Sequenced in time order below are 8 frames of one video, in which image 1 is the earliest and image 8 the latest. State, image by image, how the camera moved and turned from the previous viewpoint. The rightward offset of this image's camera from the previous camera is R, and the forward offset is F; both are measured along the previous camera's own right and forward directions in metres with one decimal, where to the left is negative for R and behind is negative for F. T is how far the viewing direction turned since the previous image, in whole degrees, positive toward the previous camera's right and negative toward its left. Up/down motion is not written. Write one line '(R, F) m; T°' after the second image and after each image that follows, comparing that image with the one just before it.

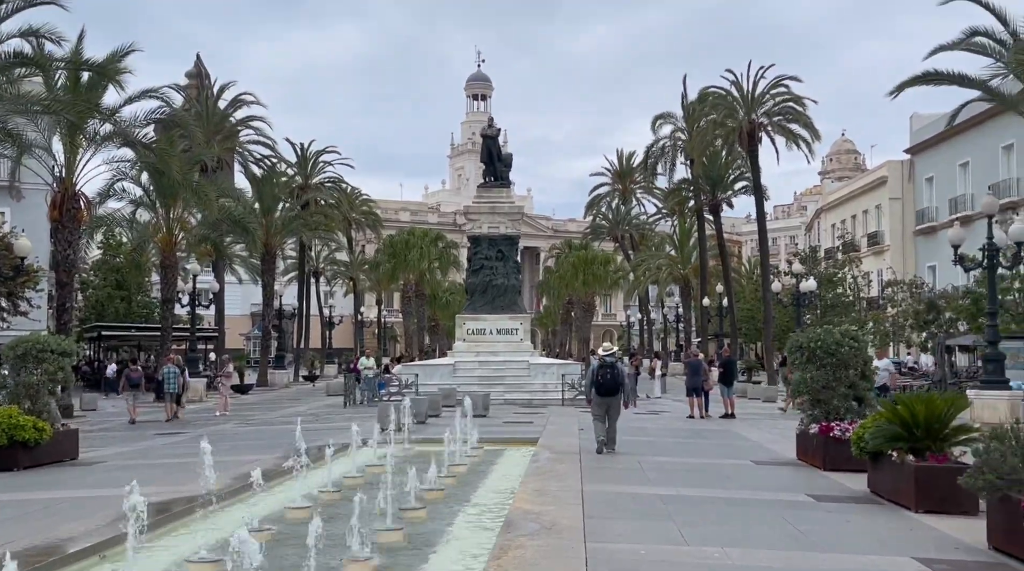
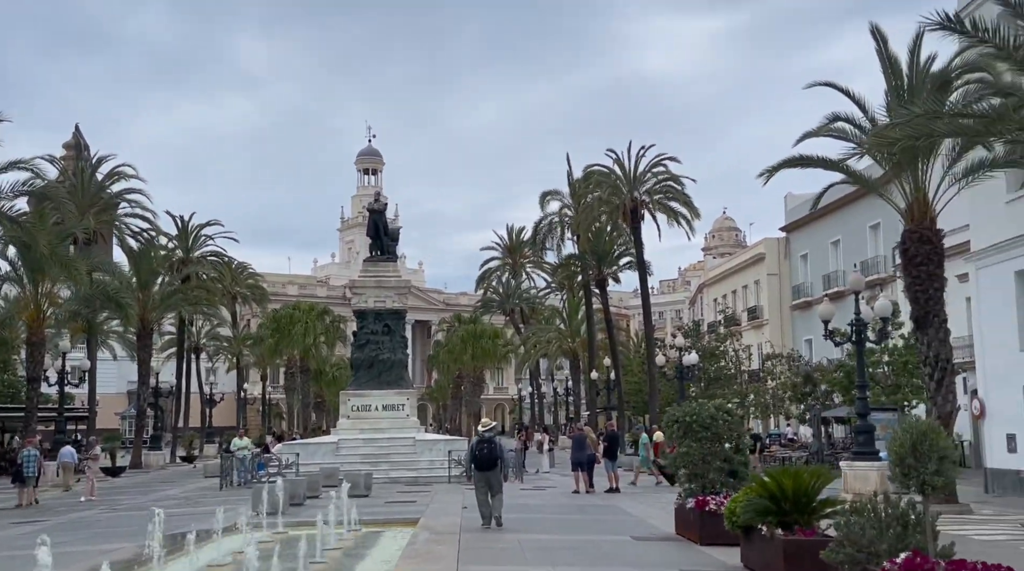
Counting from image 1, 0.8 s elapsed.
(+0.2, +0.1) m; +6°
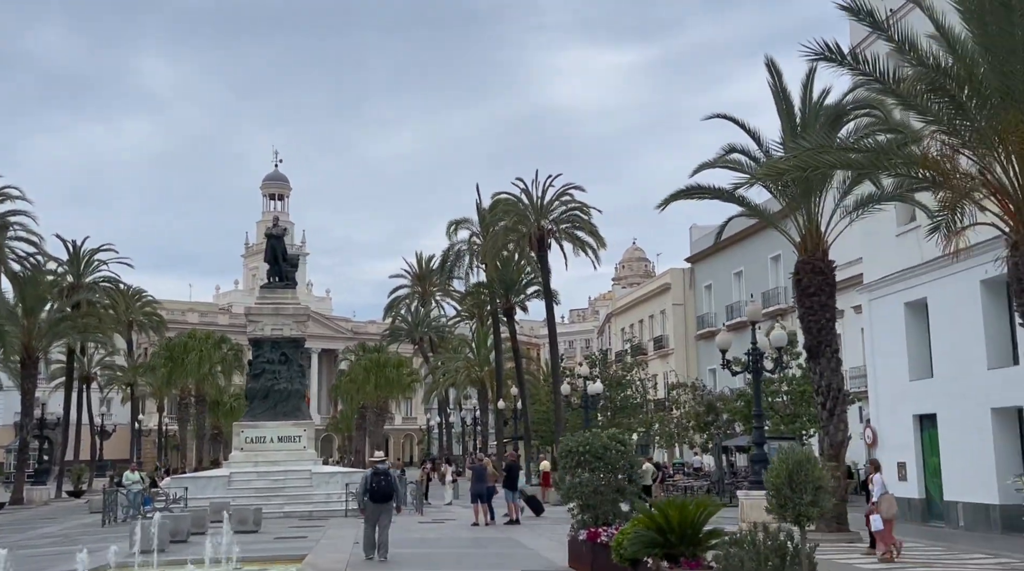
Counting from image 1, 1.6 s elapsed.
(+0.4, +0.3) m; +5°
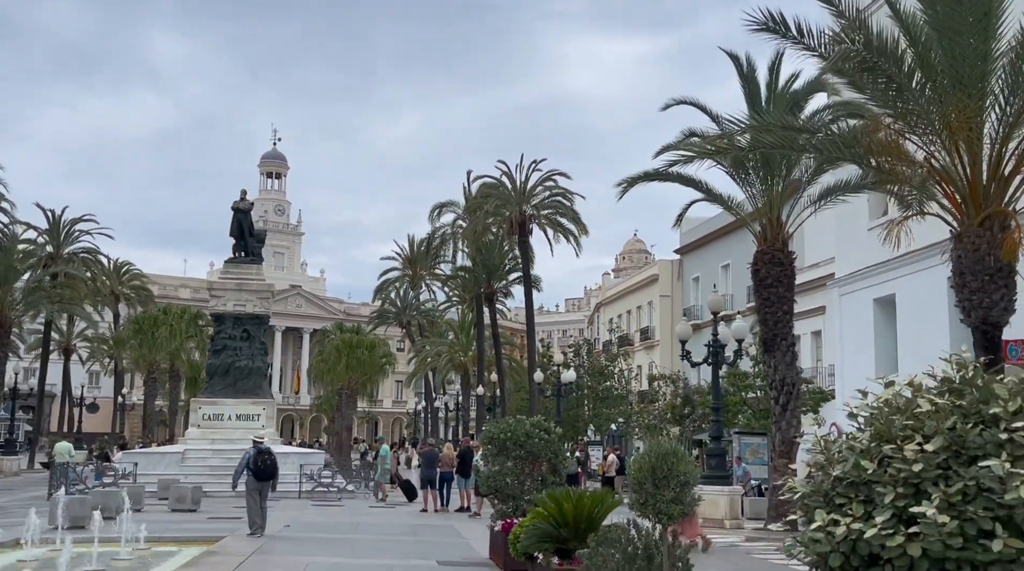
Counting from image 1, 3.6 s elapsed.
(+1.2, +0.6) m; 0°
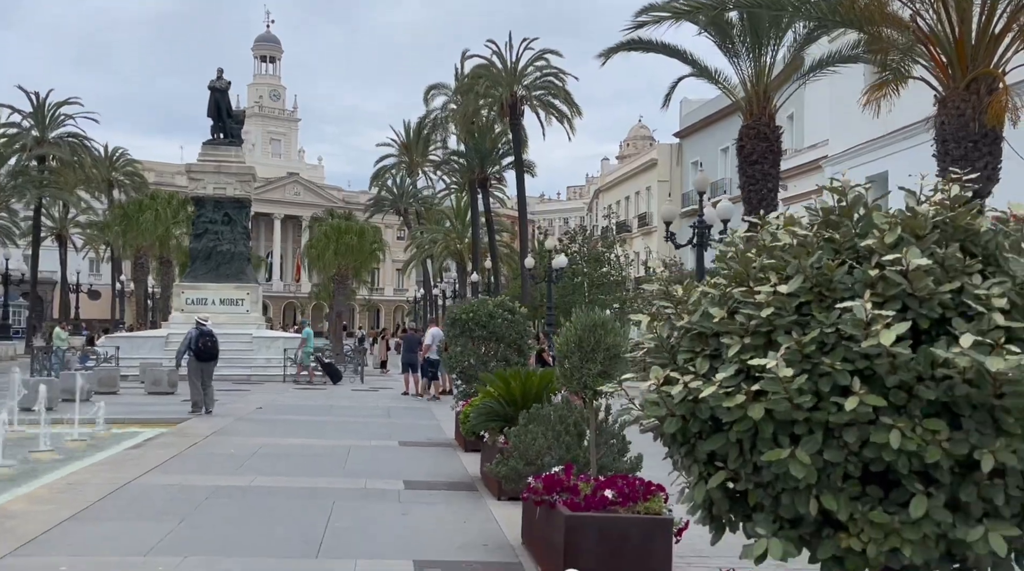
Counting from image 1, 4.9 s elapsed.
(+0.6, +0.6) m; 0°
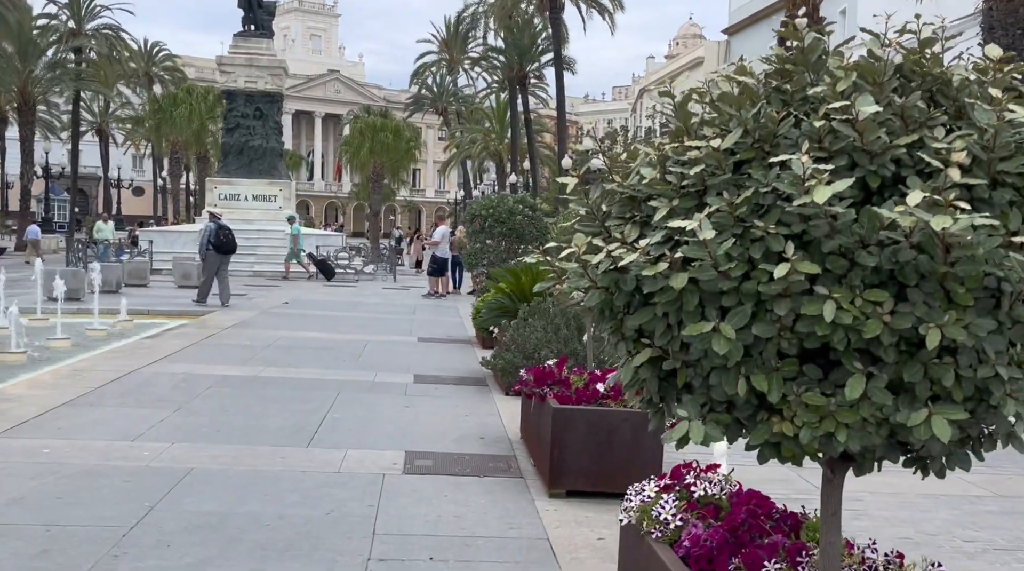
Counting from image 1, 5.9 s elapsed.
(+0.3, +0.3) m; -3°
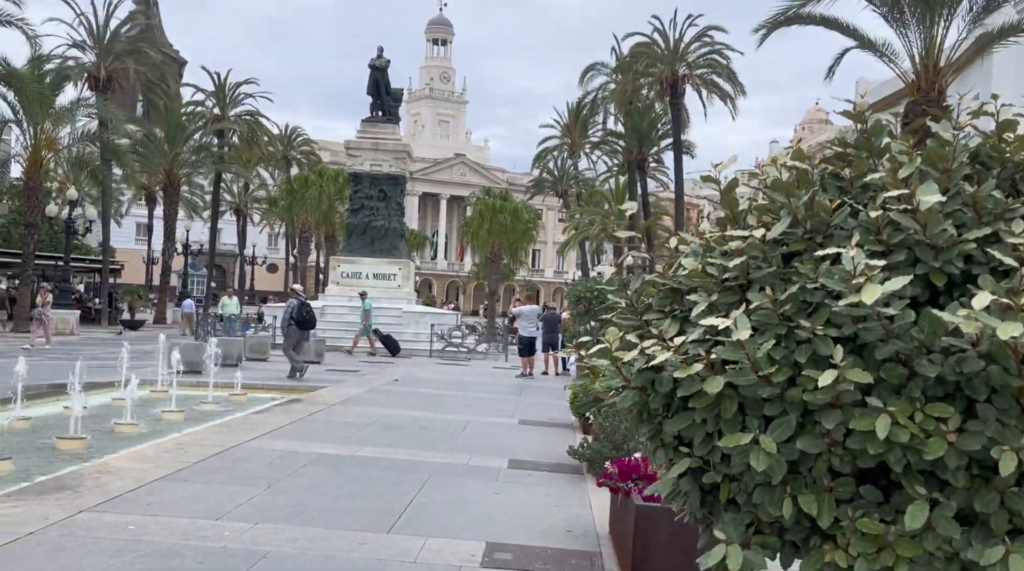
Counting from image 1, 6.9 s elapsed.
(+0.2, +0.2) m; -7°
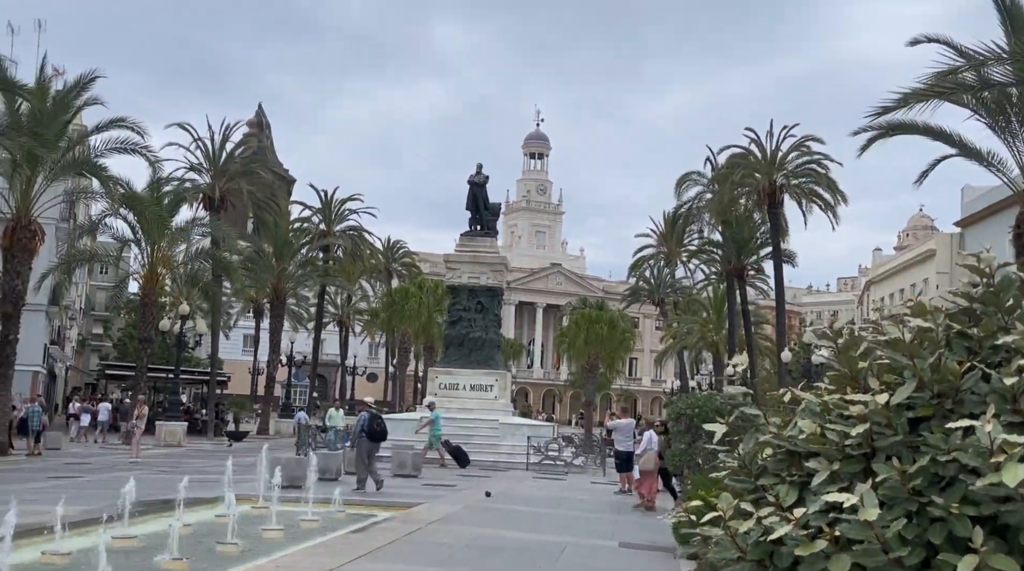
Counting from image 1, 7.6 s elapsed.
(0.0, 0.0) m; -6°
